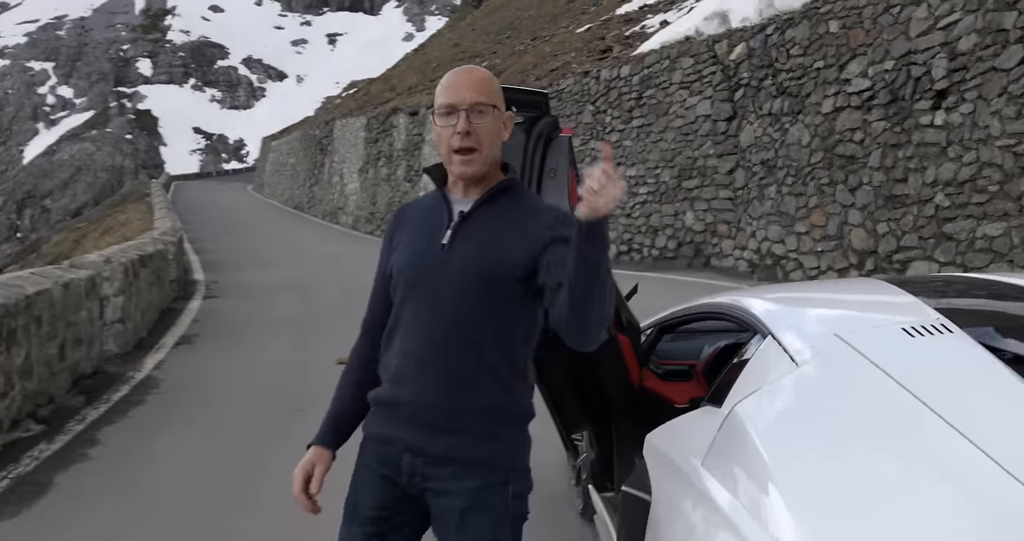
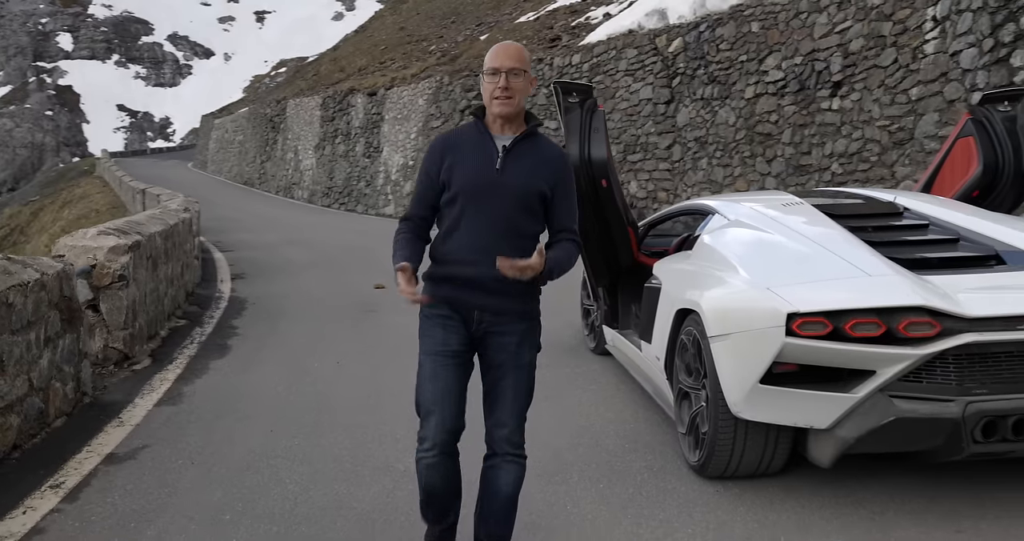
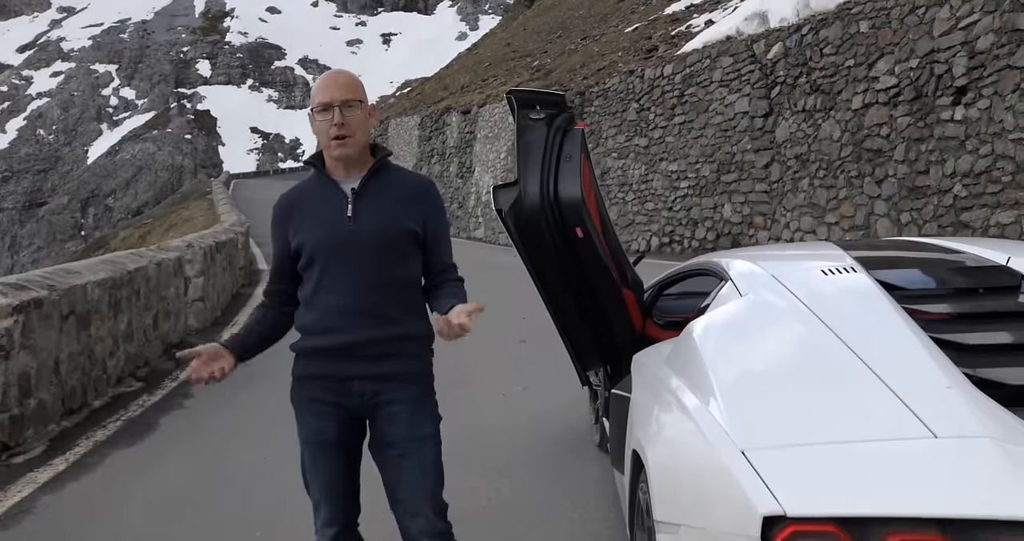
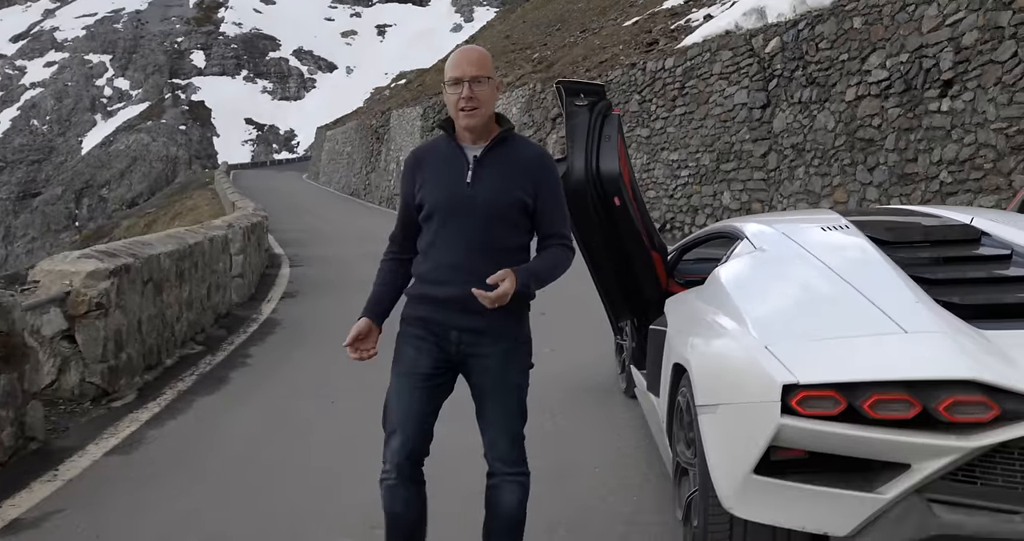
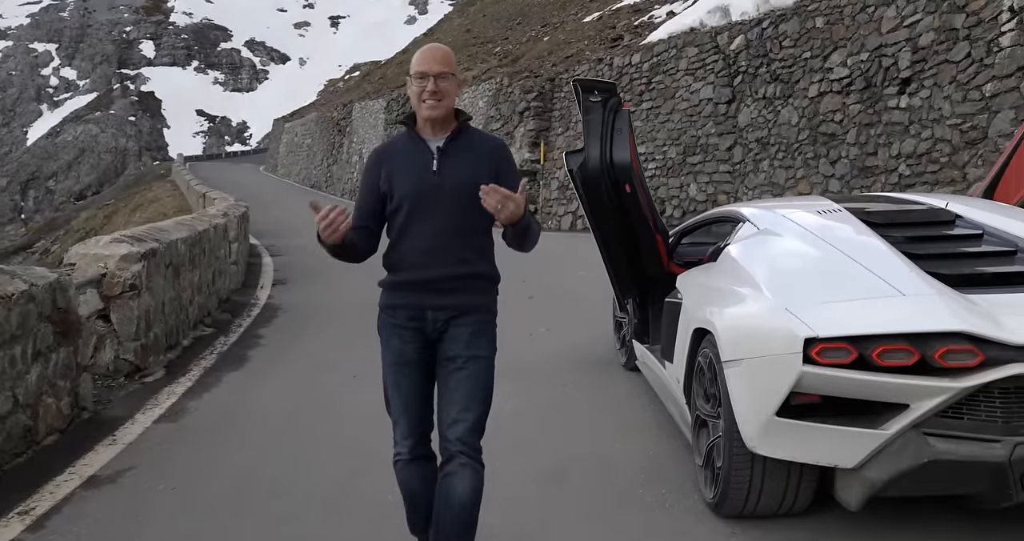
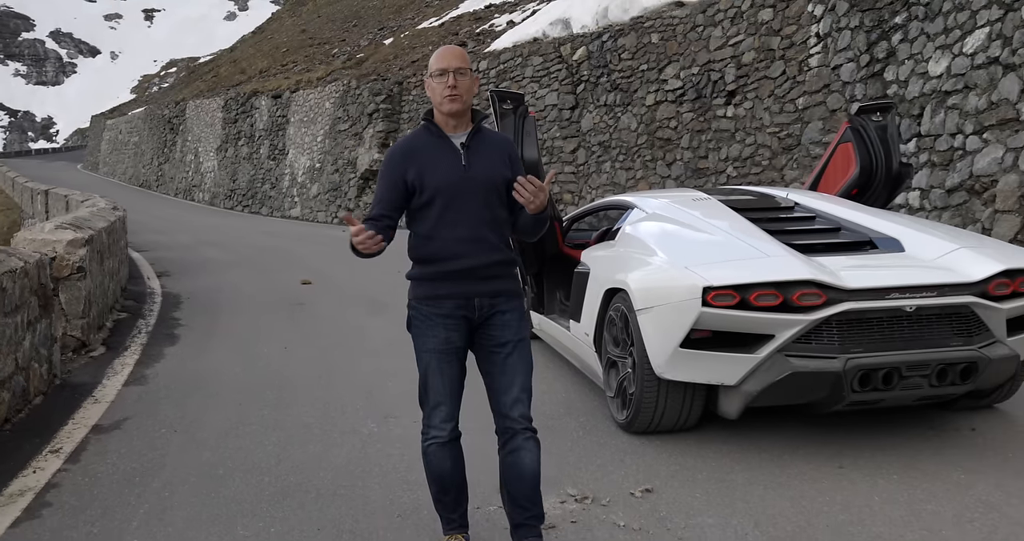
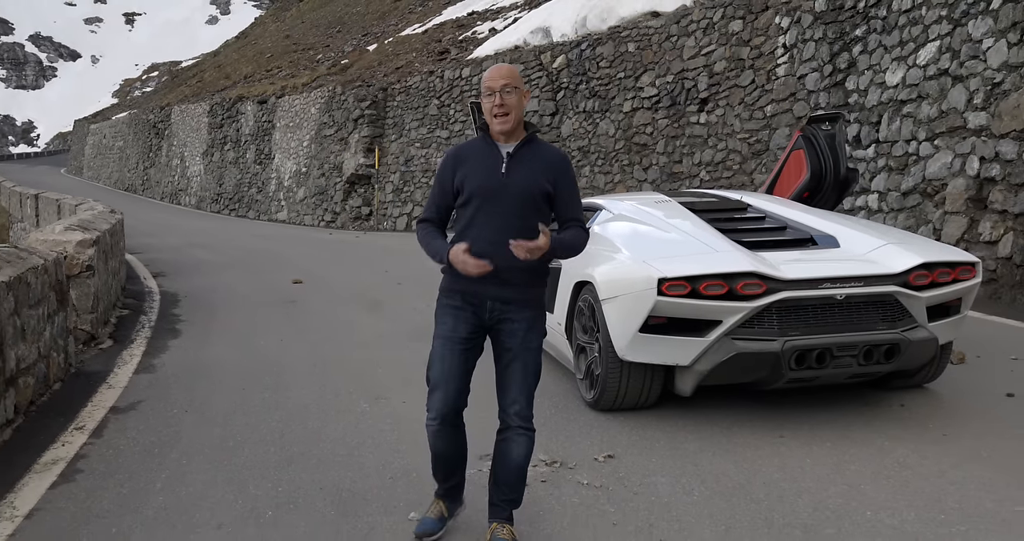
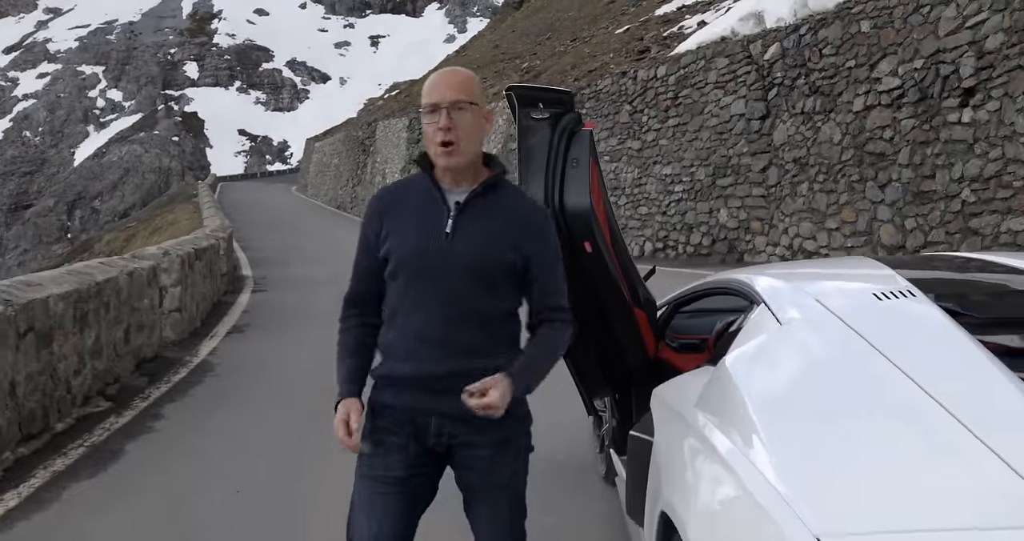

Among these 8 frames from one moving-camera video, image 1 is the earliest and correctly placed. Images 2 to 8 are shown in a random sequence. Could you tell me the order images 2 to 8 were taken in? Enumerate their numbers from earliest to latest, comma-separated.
8, 3, 4, 5, 2, 6, 7
